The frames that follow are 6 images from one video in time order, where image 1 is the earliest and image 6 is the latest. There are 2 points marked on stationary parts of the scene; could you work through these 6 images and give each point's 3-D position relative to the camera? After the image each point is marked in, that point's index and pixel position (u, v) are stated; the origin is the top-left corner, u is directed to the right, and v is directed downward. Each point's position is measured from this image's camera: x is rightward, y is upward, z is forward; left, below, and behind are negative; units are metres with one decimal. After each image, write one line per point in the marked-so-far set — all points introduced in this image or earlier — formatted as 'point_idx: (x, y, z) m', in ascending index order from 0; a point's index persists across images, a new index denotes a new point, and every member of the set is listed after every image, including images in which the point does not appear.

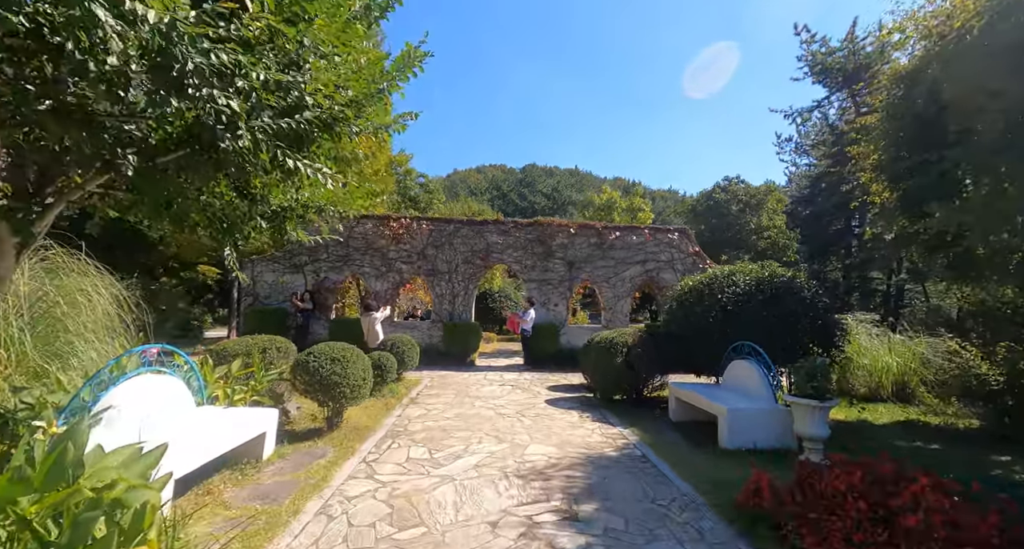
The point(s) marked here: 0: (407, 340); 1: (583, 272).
0: (-2.0, -1.2, +8.6) m
1: (+1.8, 0.0, +11.6) m
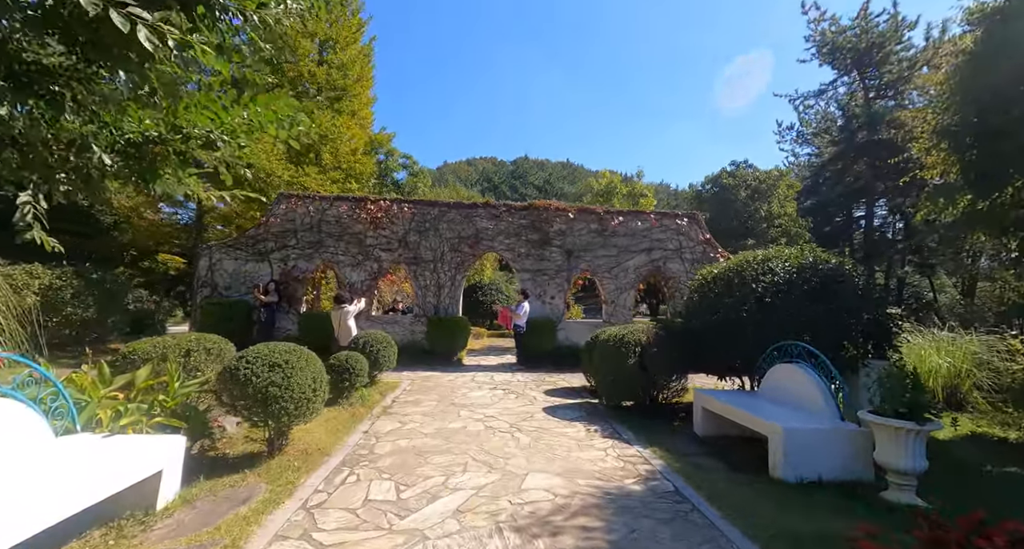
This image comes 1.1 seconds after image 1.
0: (-2.1, -1.0, +7.4) m
1: (+1.6, +0.3, +10.5) m
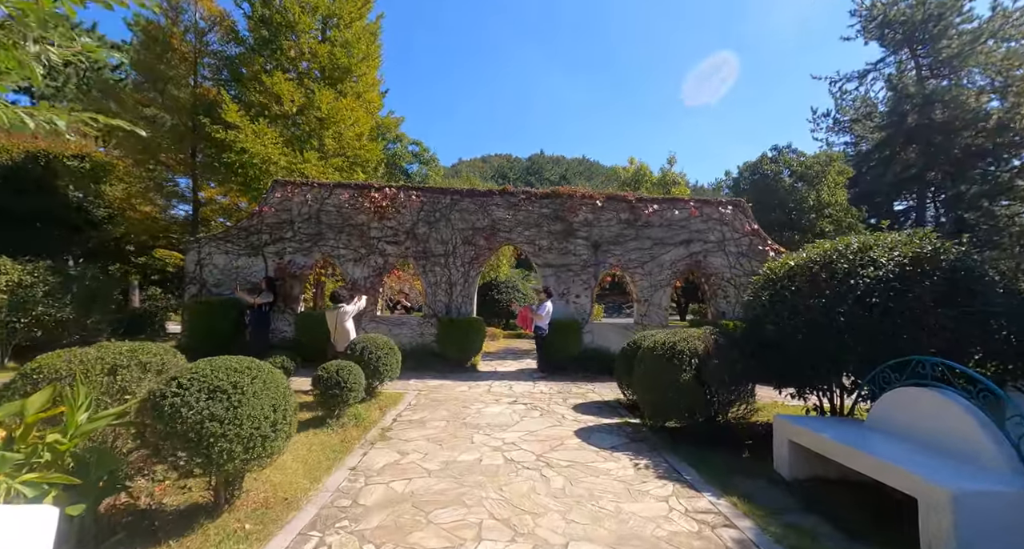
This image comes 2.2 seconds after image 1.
0: (-1.8, -0.9, +6.4) m
1: (+2.0, +0.4, +9.3) m
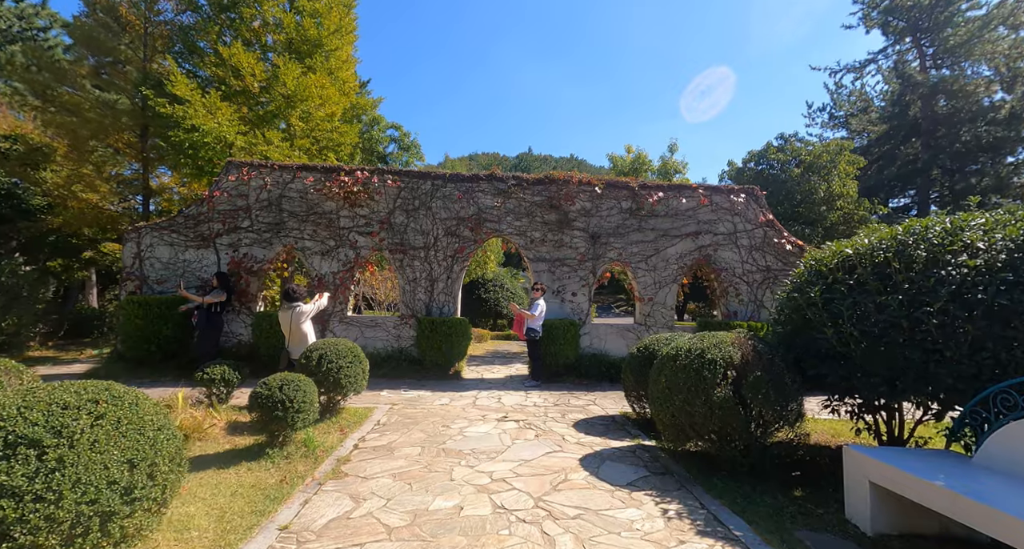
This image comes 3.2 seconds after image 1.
0: (-1.9, -0.9, +5.3) m
1: (+1.8, +0.5, +8.4) m
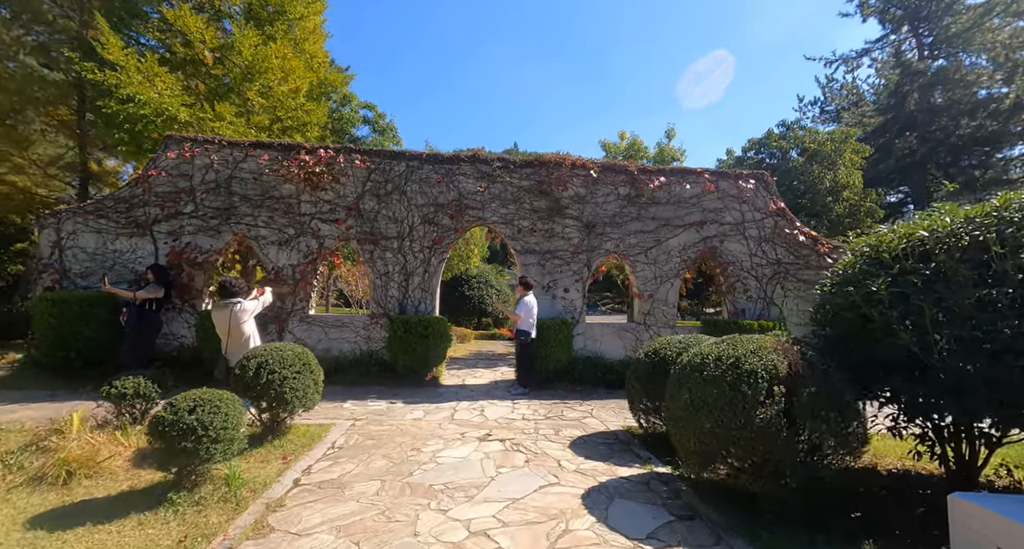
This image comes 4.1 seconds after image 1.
0: (-2.1, -0.8, +4.3) m
1: (+1.6, +0.6, +7.5) m
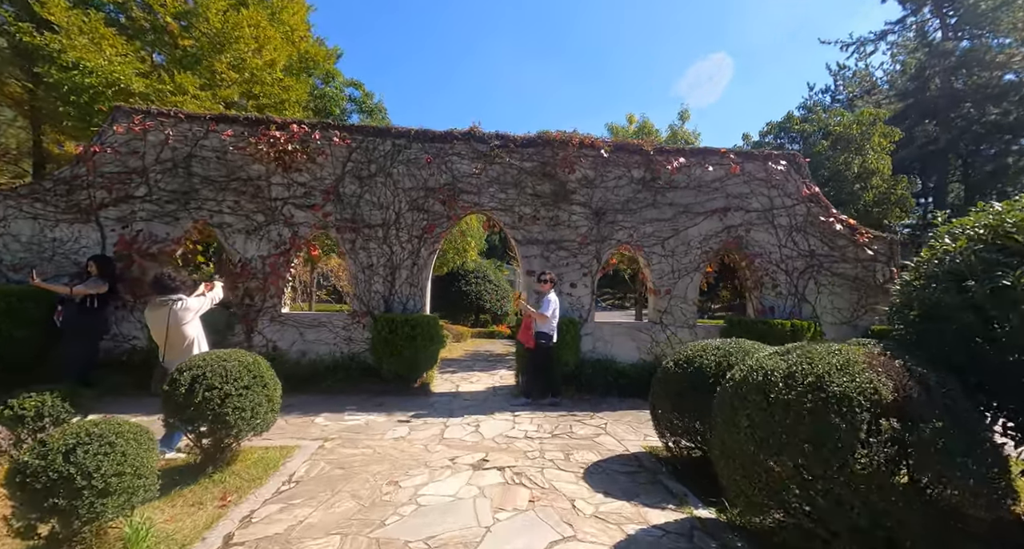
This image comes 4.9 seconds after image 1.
0: (-2.1, -0.7, +3.5) m
1: (+1.6, +0.7, +6.7) m
